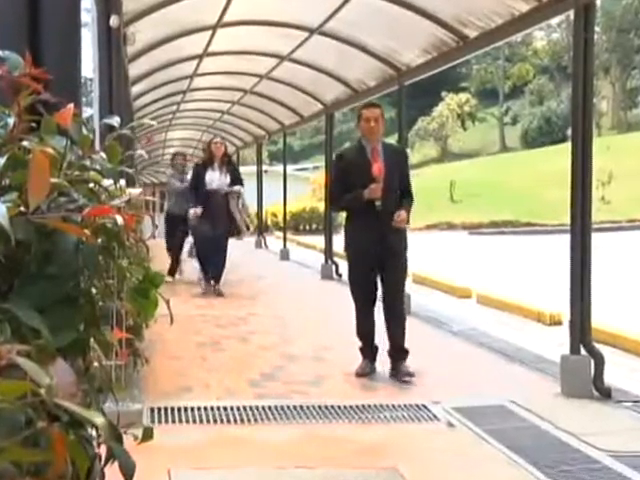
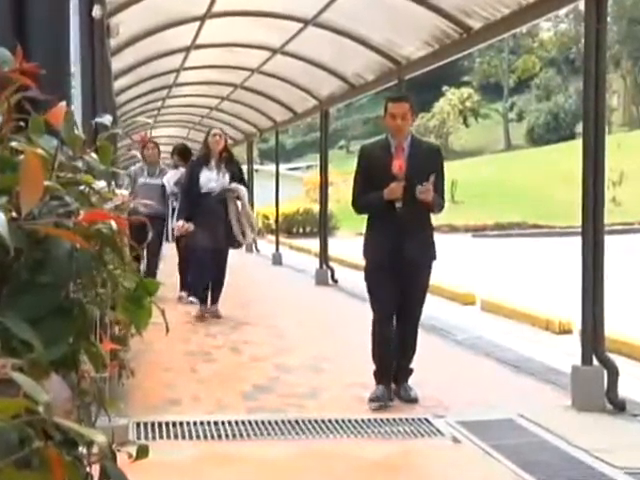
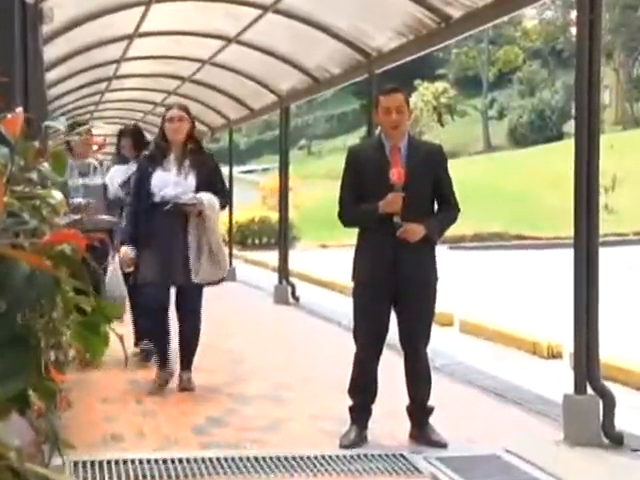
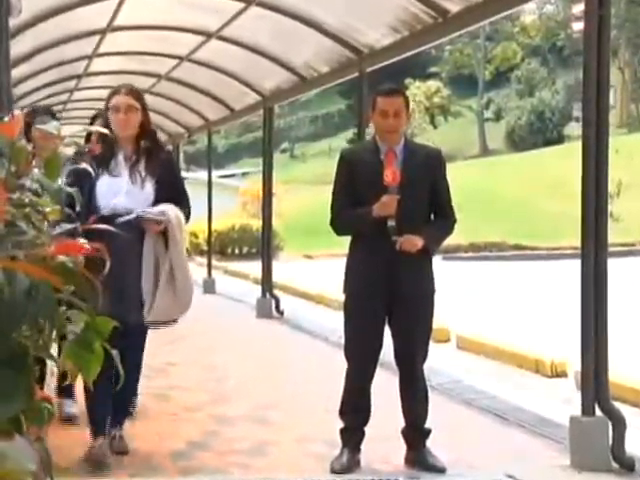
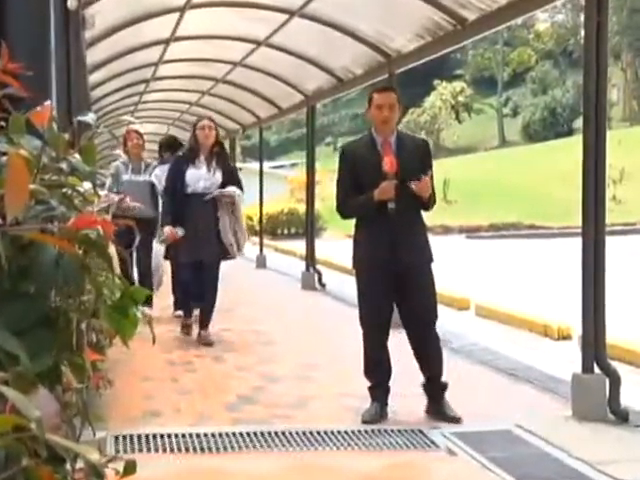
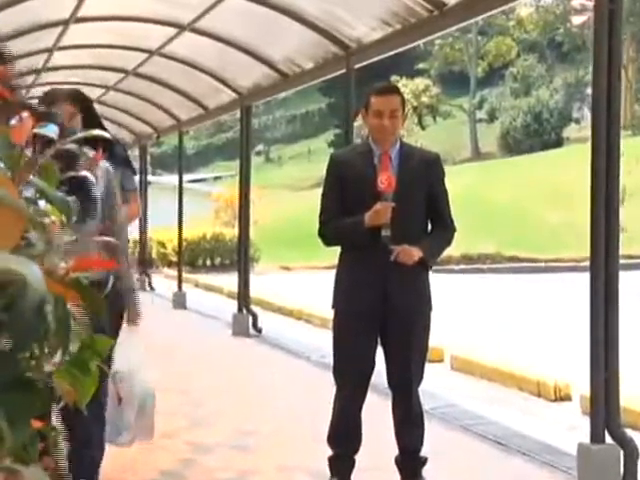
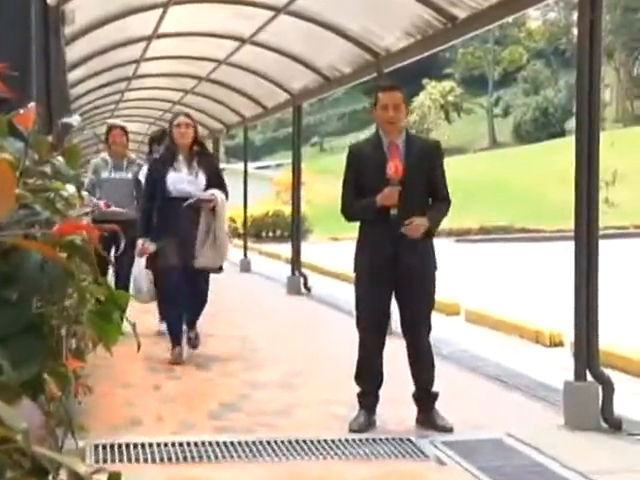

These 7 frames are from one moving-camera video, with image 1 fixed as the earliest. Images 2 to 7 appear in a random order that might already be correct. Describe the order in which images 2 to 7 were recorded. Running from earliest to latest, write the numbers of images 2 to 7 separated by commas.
2, 5, 7, 3, 4, 6
